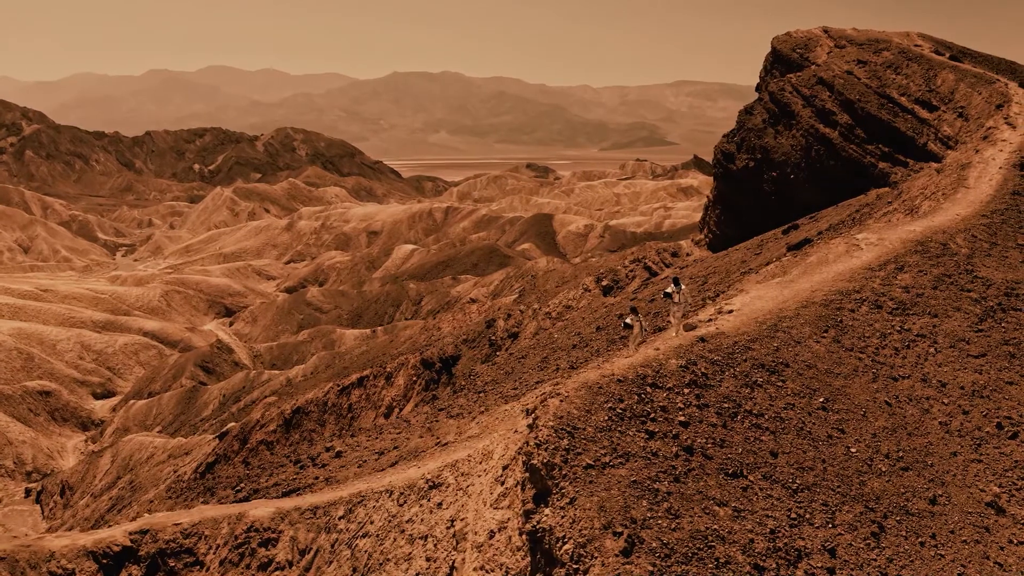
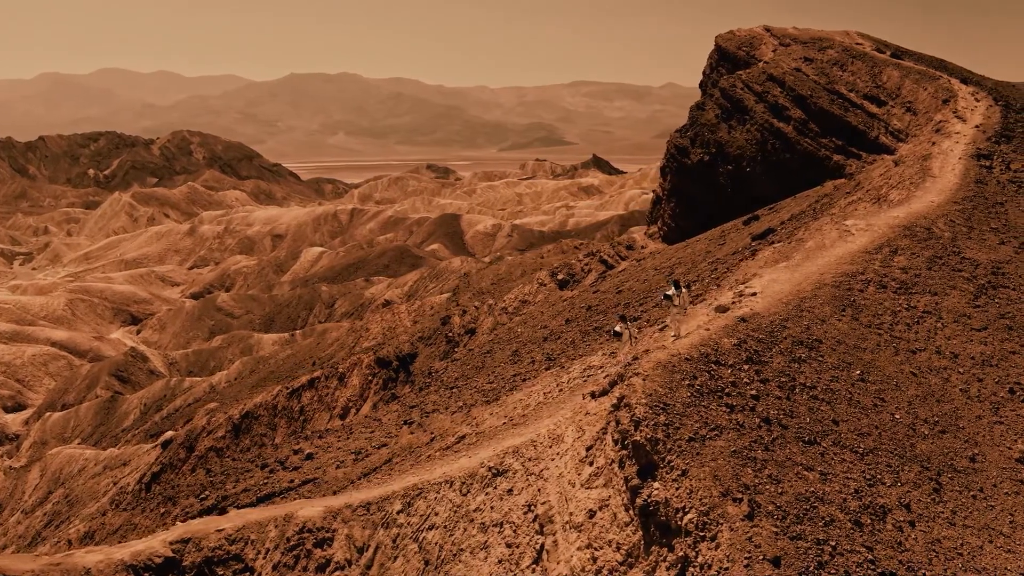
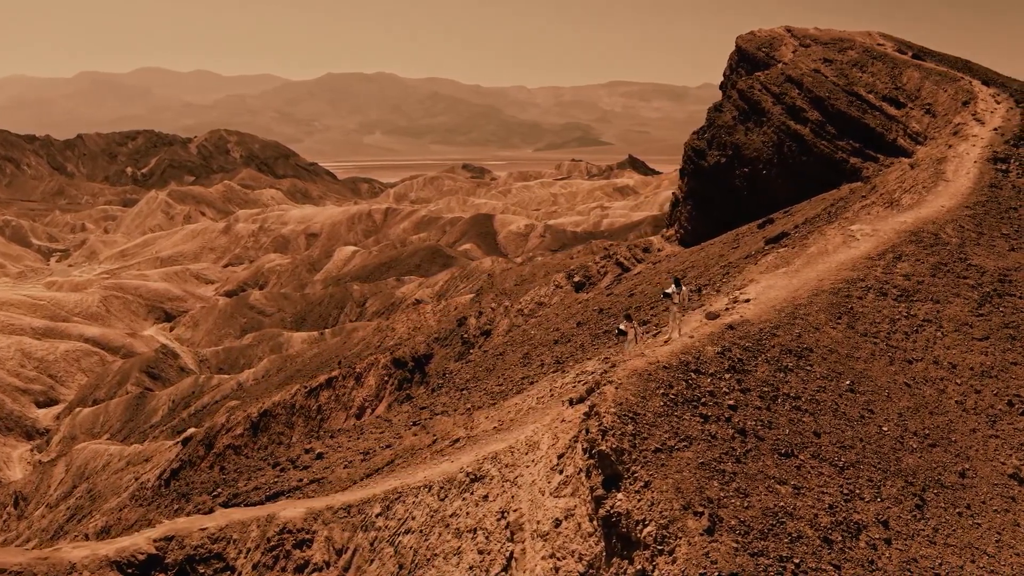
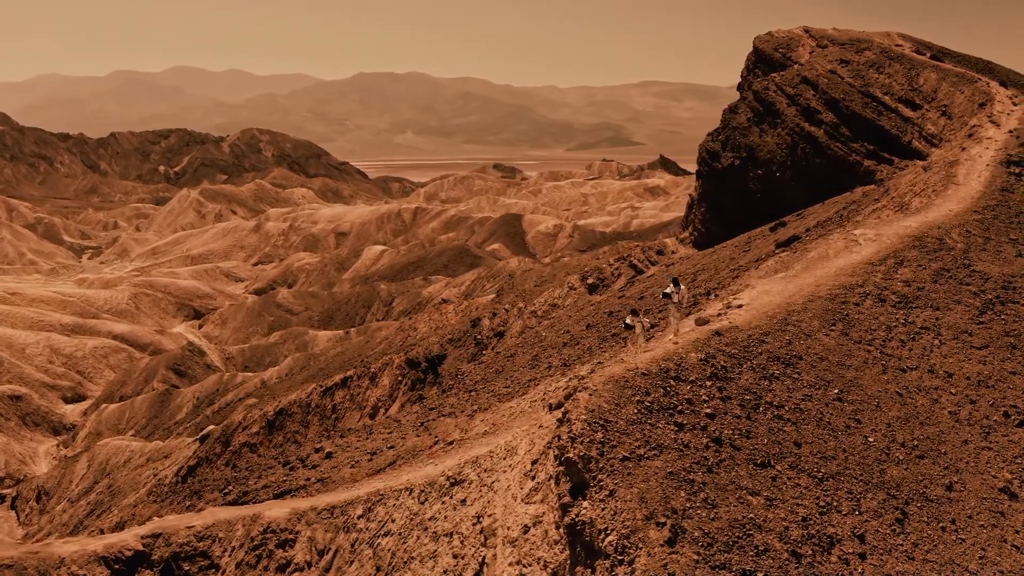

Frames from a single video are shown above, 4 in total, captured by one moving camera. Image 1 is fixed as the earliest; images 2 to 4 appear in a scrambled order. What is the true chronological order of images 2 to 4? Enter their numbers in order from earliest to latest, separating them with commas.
4, 3, 2
